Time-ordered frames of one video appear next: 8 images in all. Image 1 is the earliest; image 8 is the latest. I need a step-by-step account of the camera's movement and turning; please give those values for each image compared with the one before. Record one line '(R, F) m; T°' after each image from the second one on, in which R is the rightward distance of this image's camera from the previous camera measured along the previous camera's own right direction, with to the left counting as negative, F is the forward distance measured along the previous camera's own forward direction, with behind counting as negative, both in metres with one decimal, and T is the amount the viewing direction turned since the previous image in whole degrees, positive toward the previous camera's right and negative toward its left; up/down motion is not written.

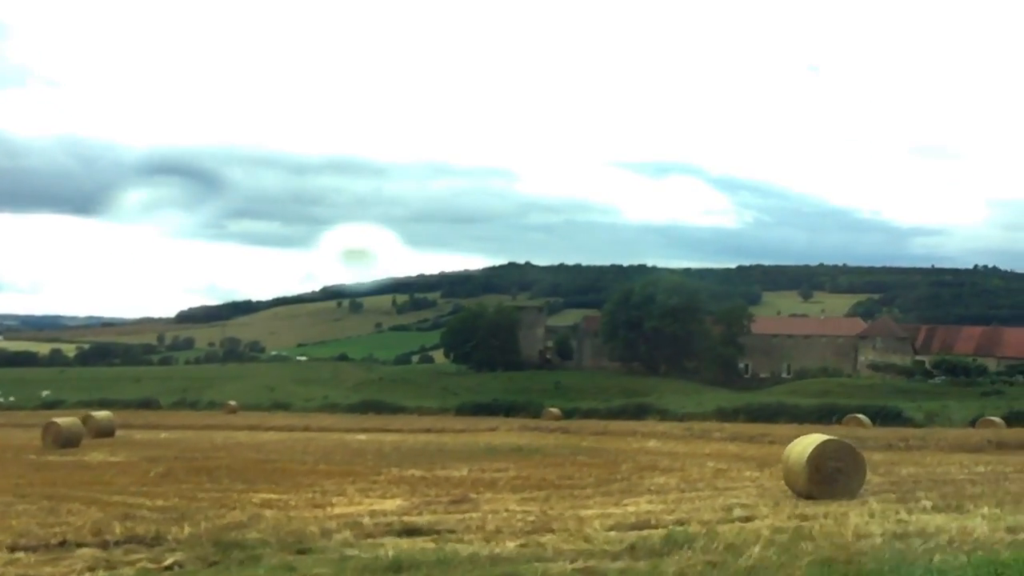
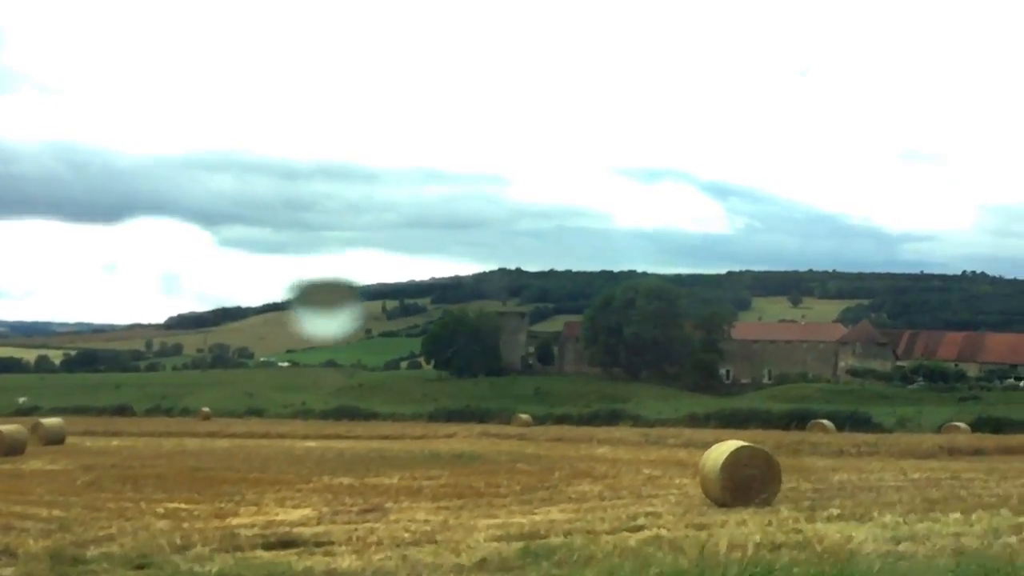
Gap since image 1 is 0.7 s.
(+1.0, +0.3) m; +1°
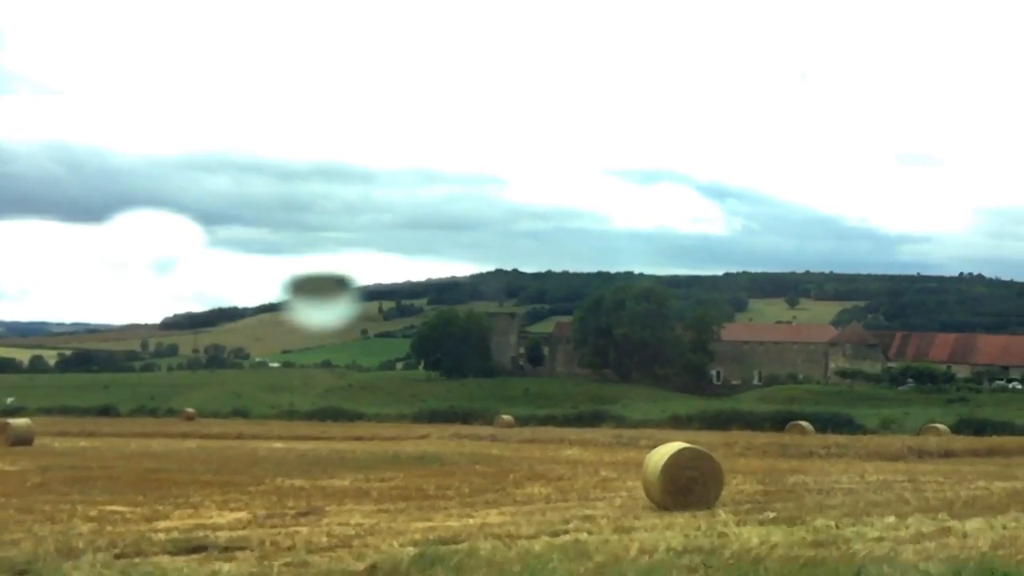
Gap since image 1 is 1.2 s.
(+0.7, +0.2) m; 0°
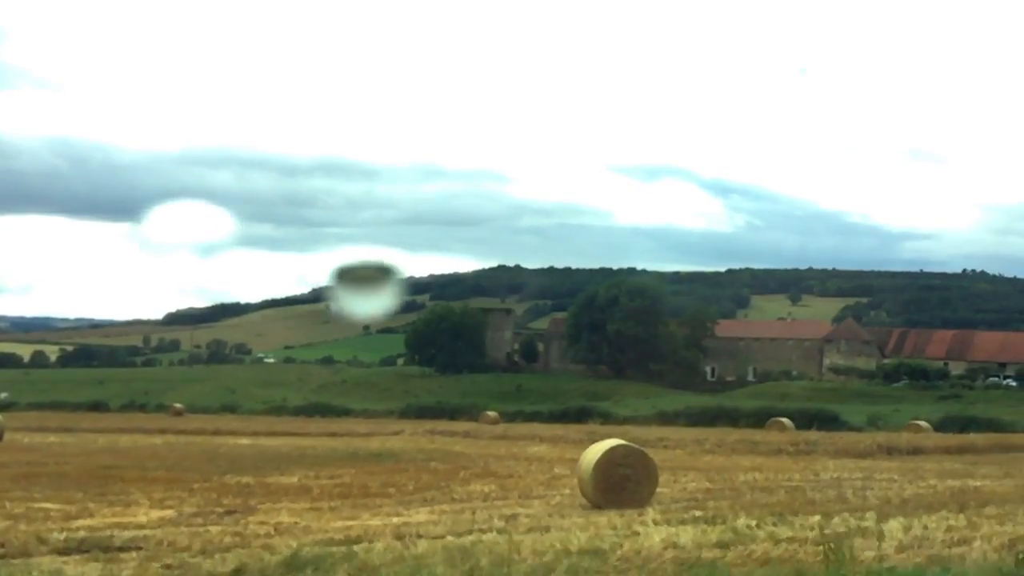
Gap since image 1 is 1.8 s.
(+0.8, +0.2) m; 0°
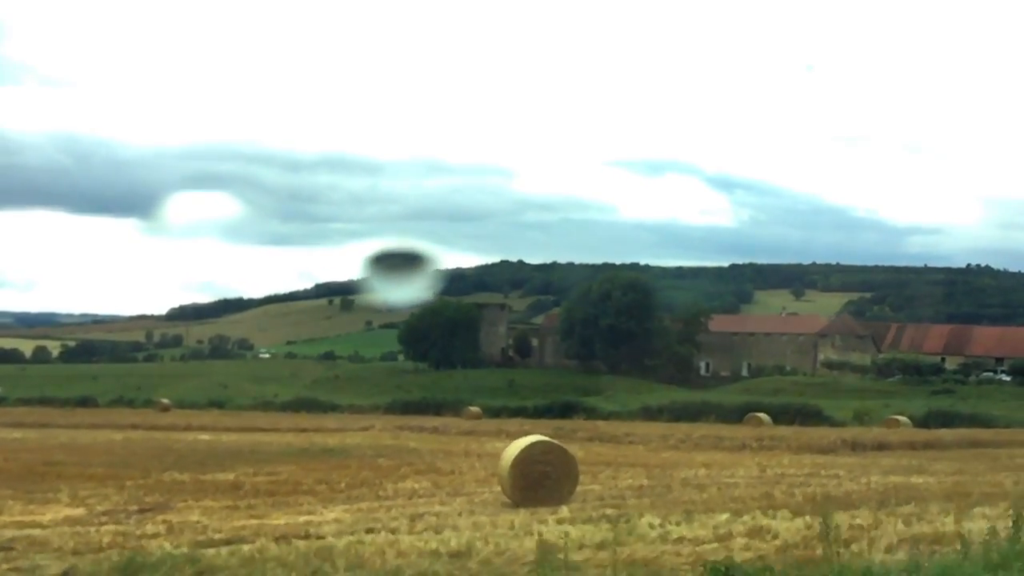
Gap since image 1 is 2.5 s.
(+1.0, +0.3) m; 0°
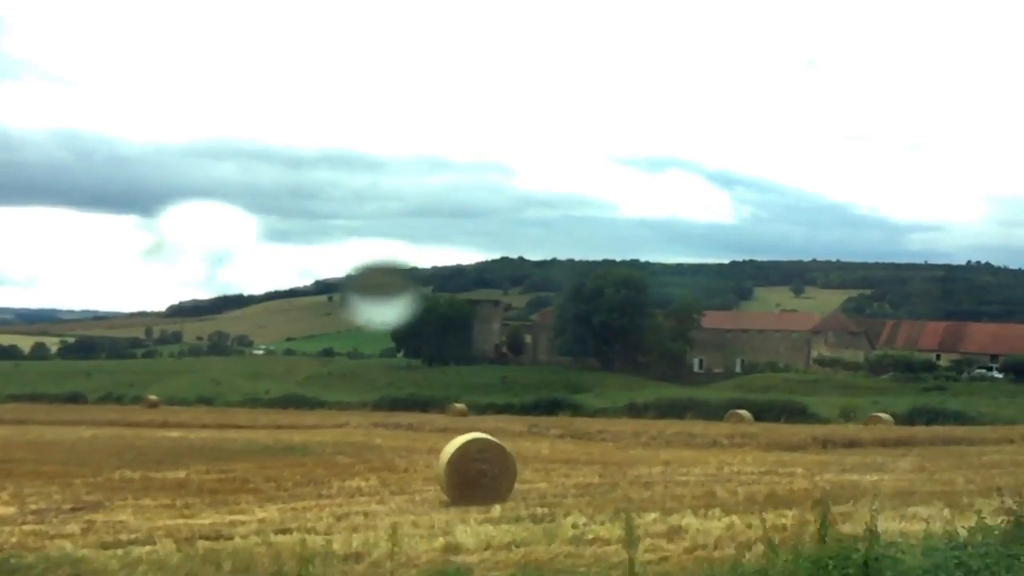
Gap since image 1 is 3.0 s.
(+0.7, +0.2) m; 0°
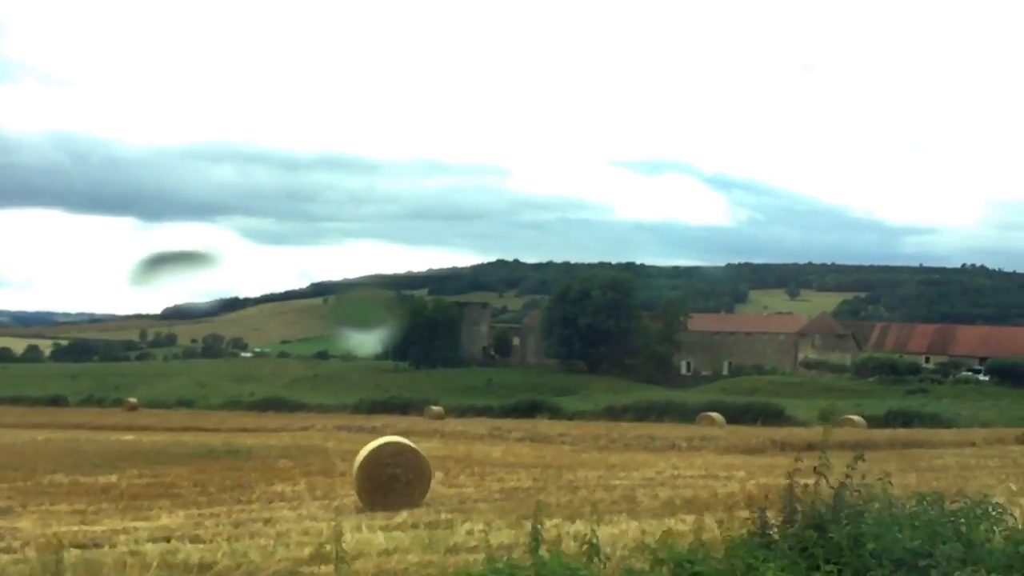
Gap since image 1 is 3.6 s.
(+0.9, +0.2) m; 0°
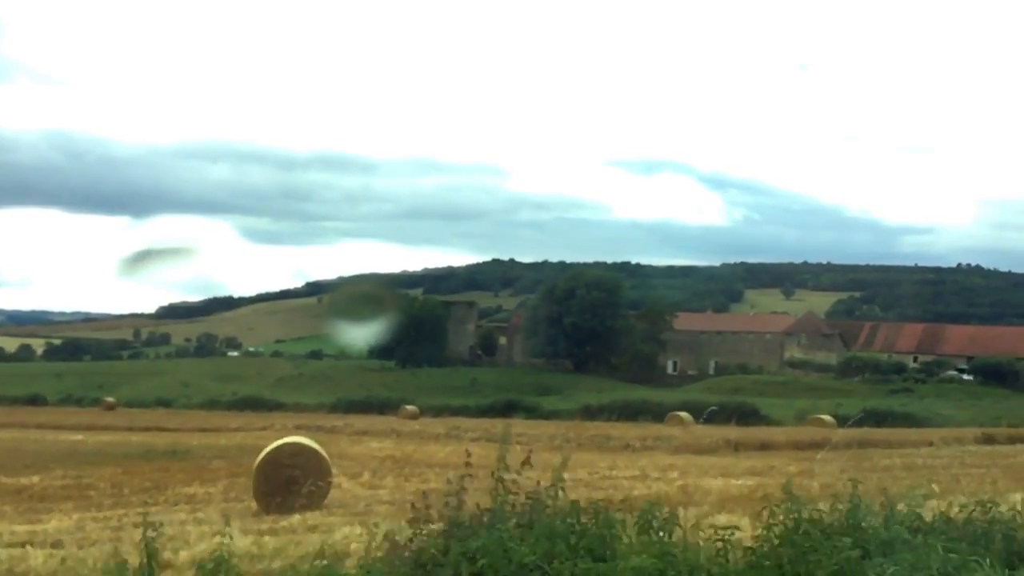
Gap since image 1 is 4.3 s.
(+1.0, +0.3) m; 0°
